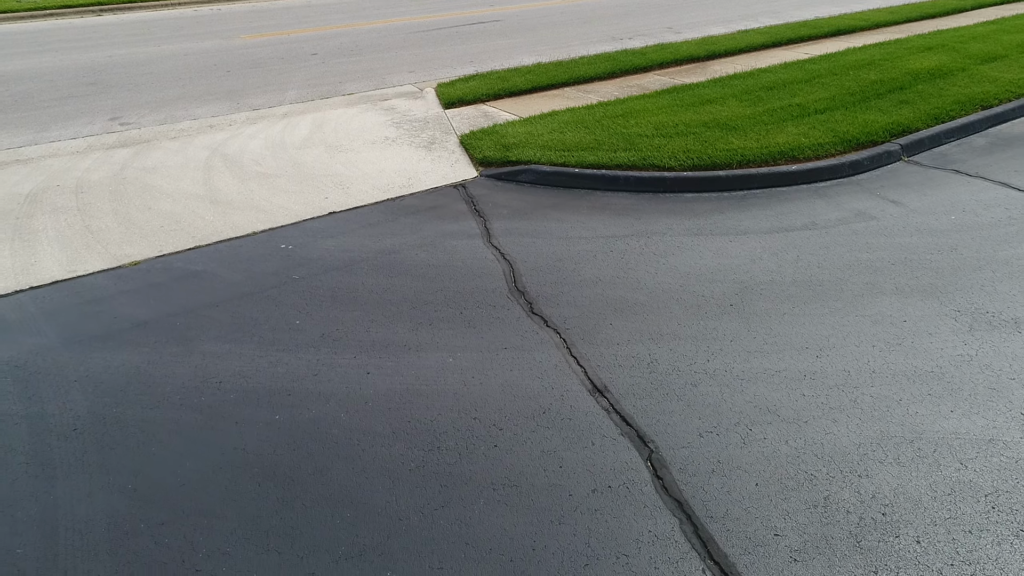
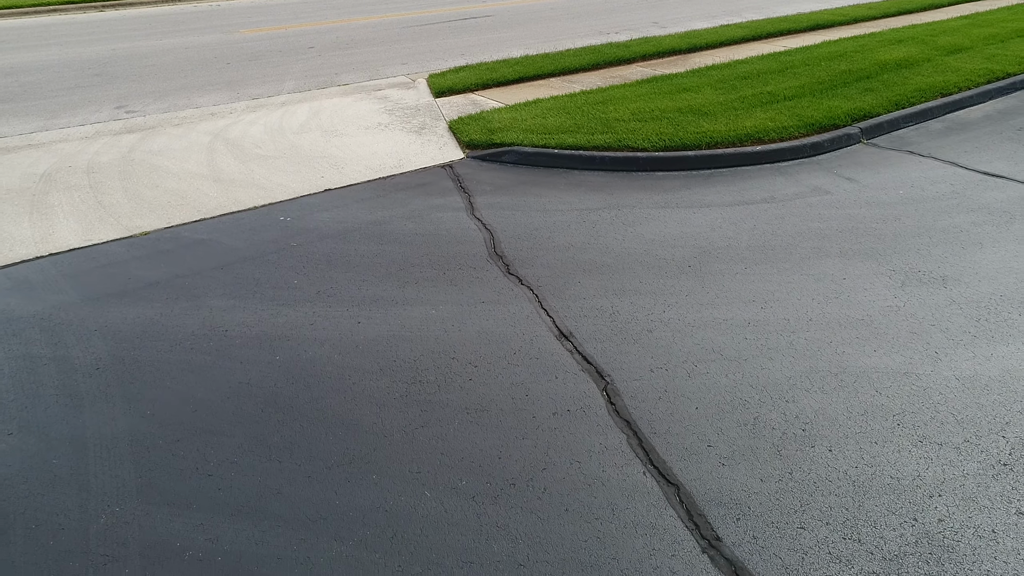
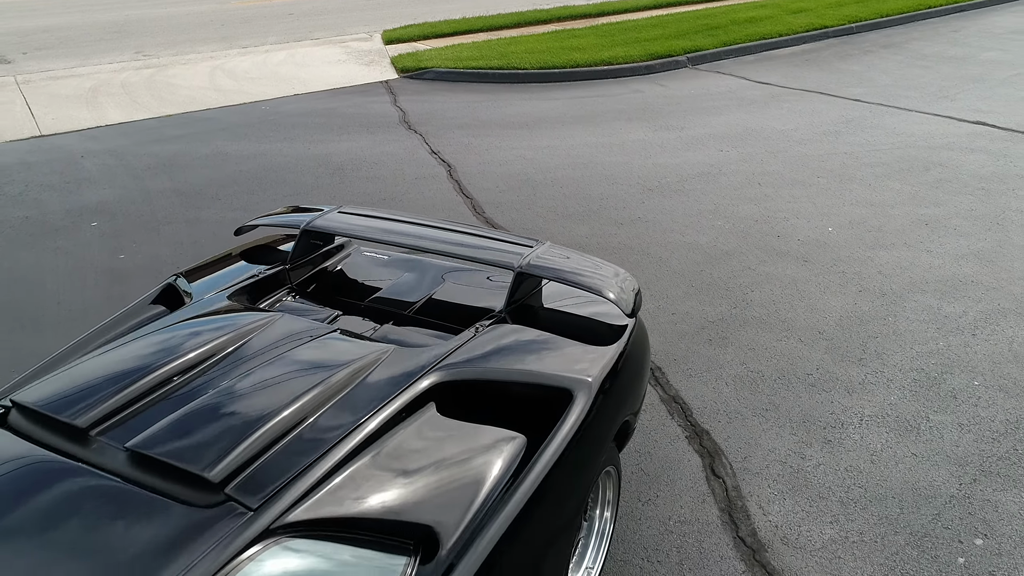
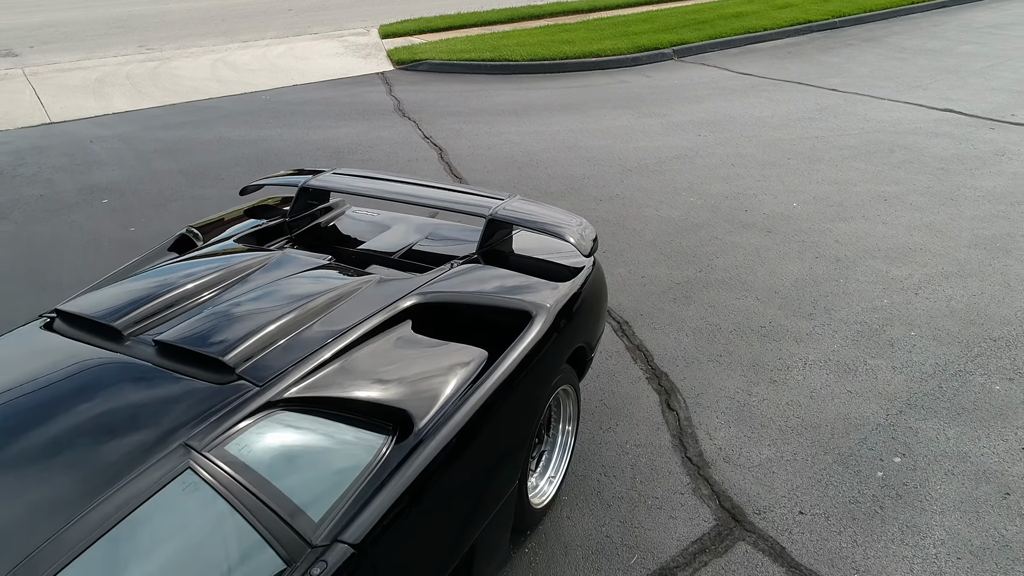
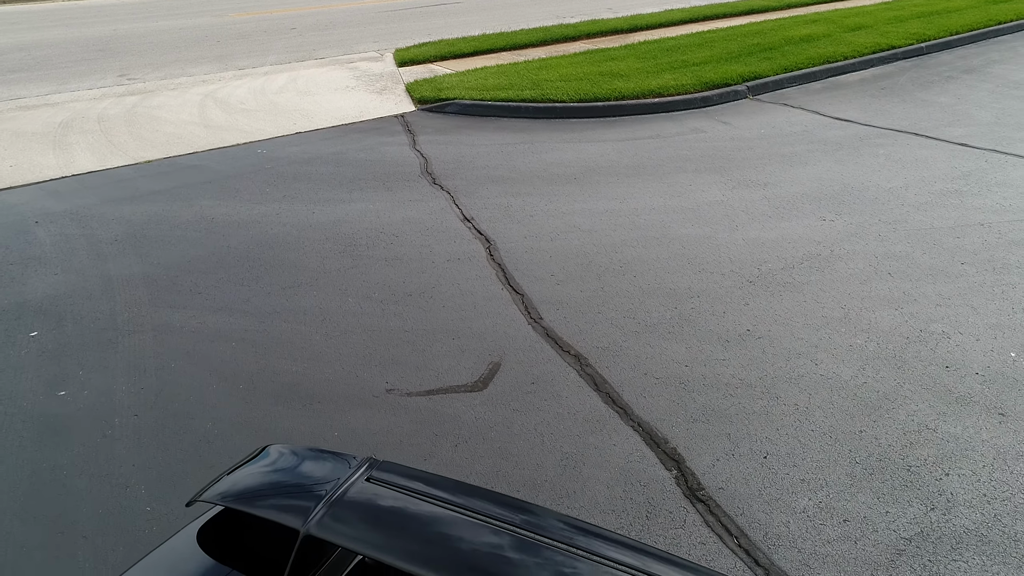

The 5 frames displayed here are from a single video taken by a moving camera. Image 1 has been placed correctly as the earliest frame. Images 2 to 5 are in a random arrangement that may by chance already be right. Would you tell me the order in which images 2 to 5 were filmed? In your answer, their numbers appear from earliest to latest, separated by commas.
2, 5, 3, 4
